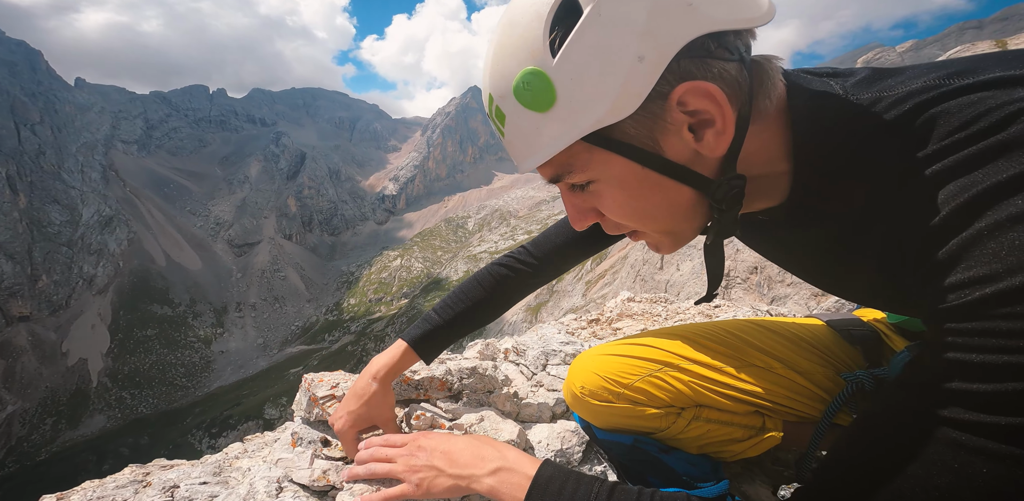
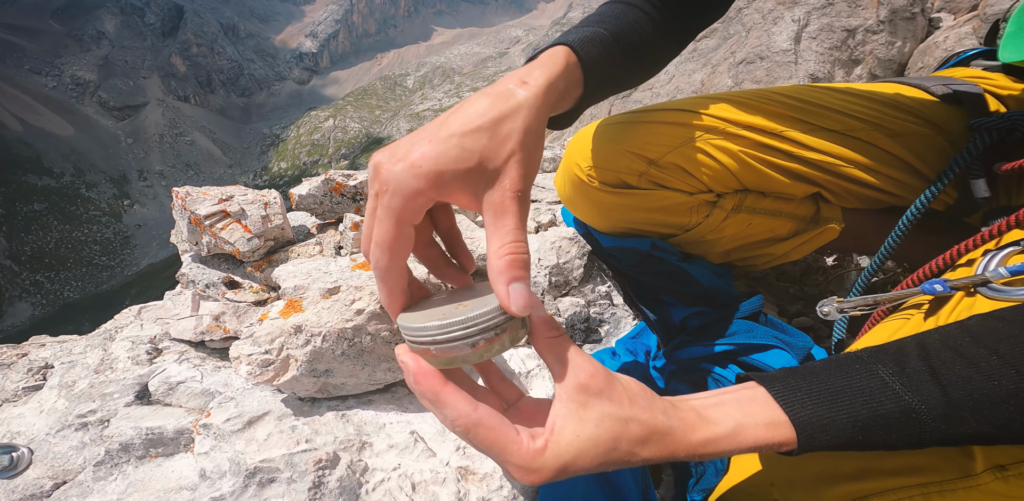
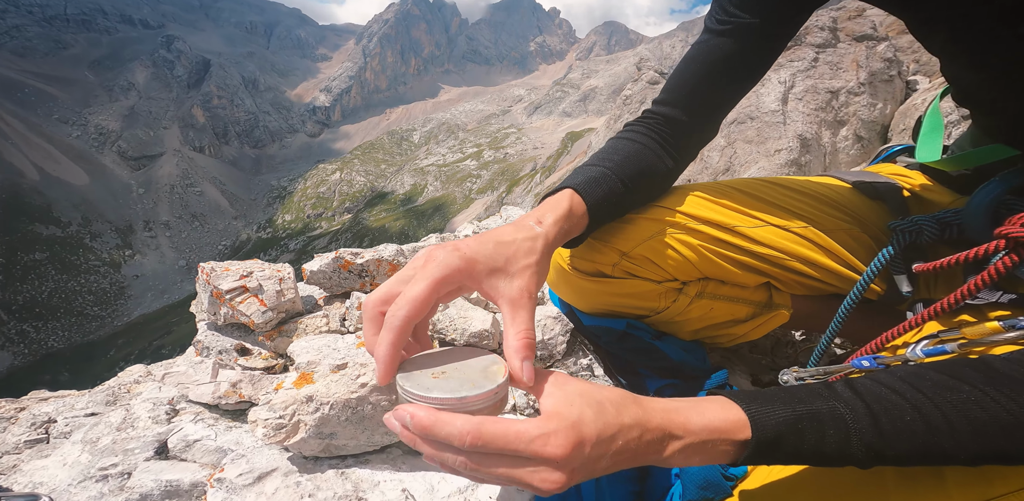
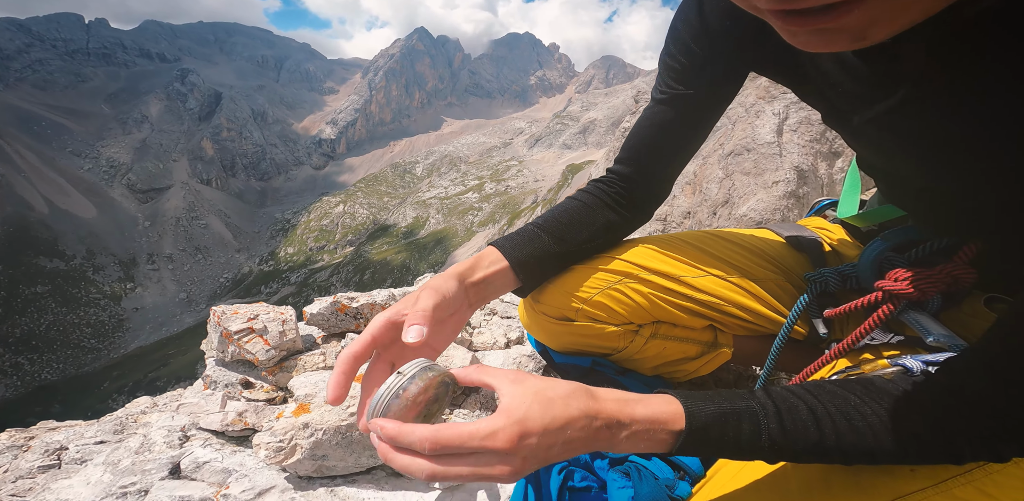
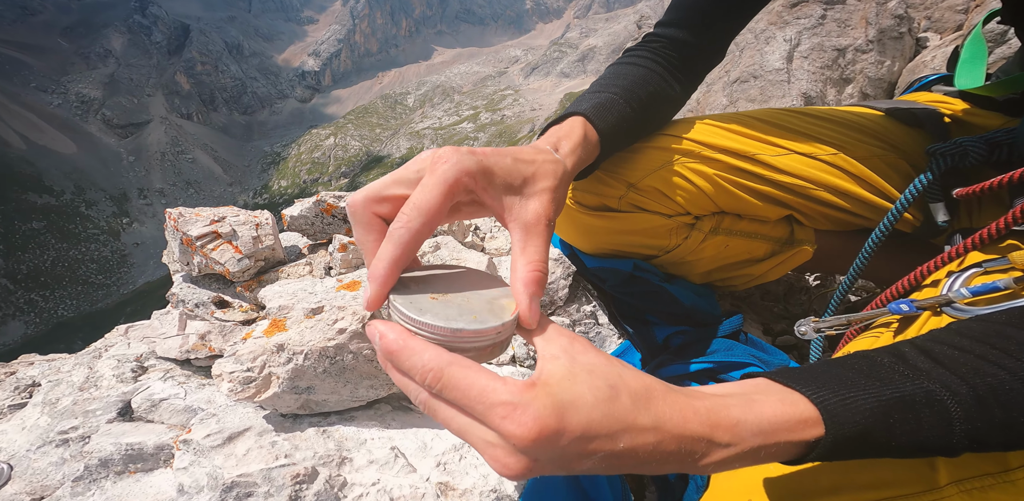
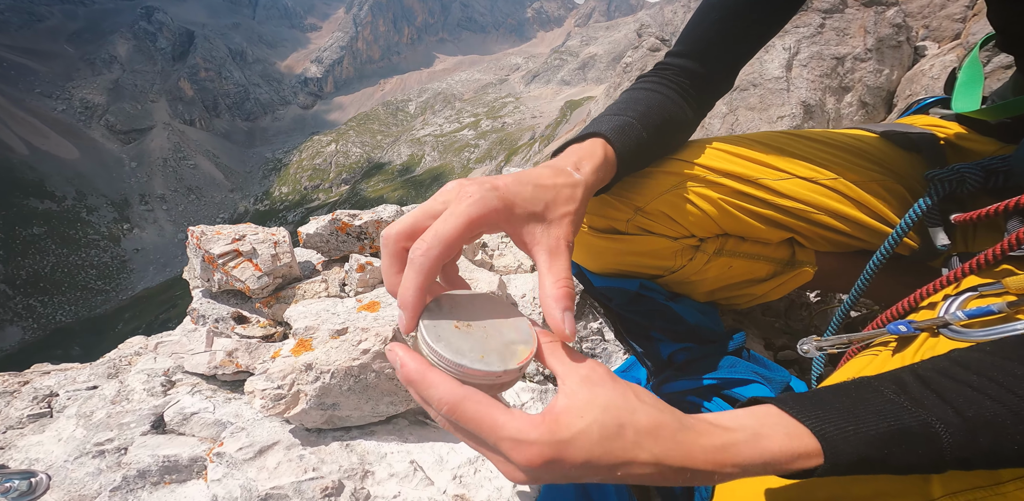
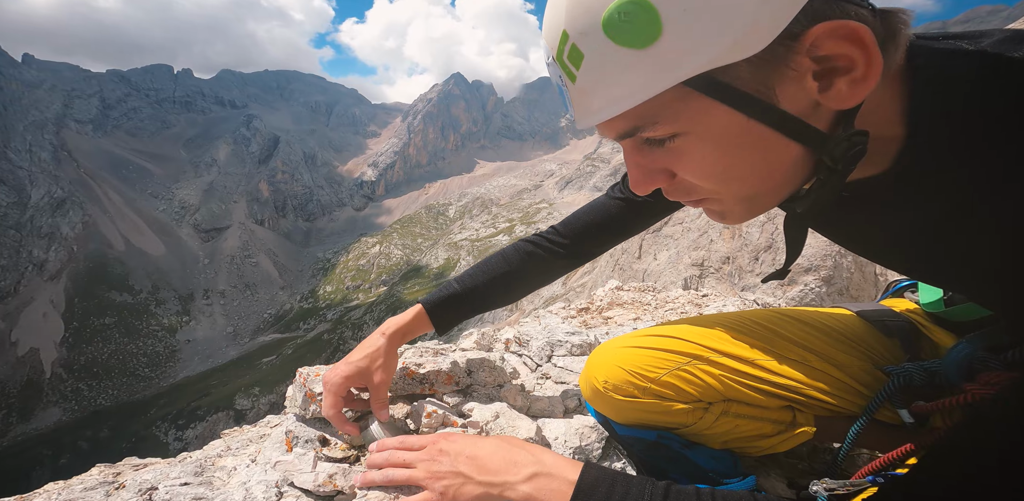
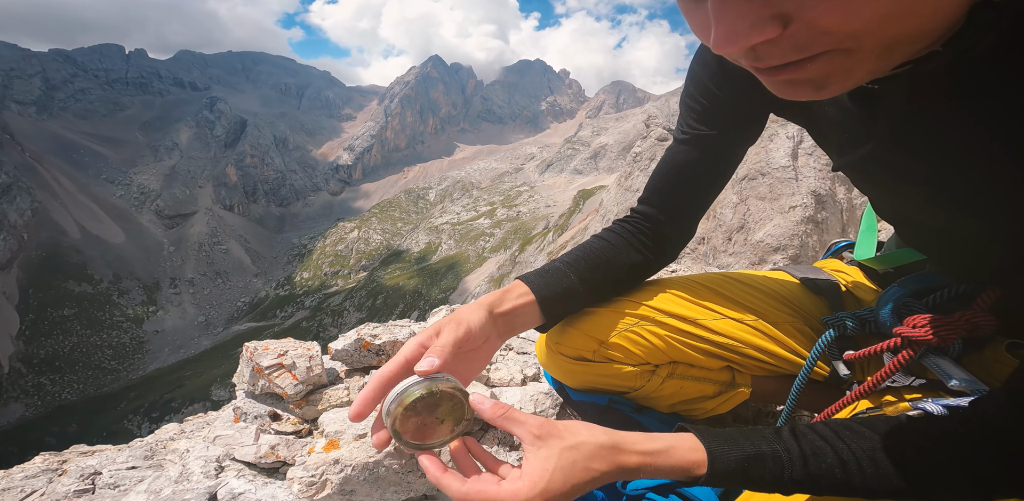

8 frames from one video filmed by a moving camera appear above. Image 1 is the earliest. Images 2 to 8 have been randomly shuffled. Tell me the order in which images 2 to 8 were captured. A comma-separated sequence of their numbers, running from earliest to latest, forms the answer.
7, 8, 4, 3, 6, 5, 2
